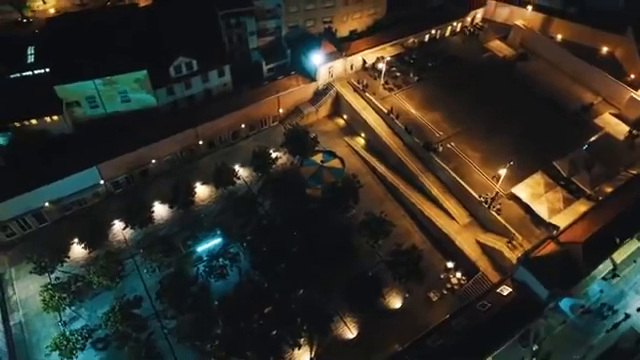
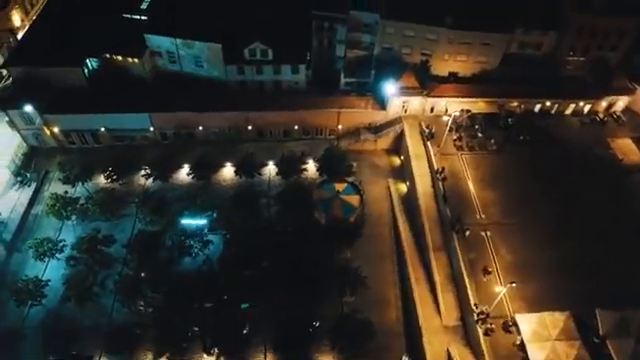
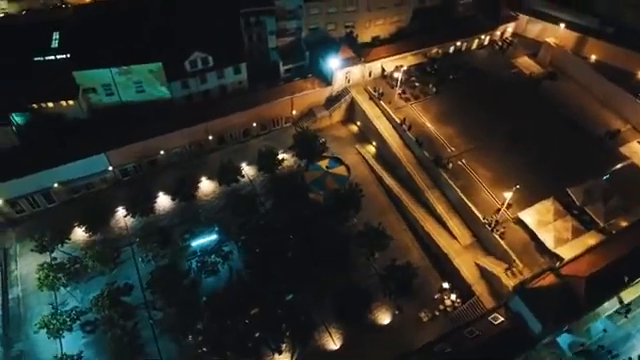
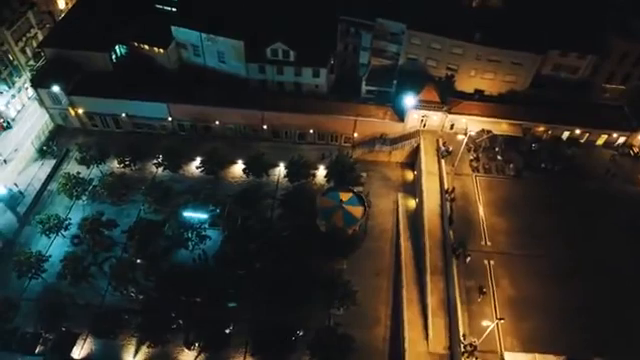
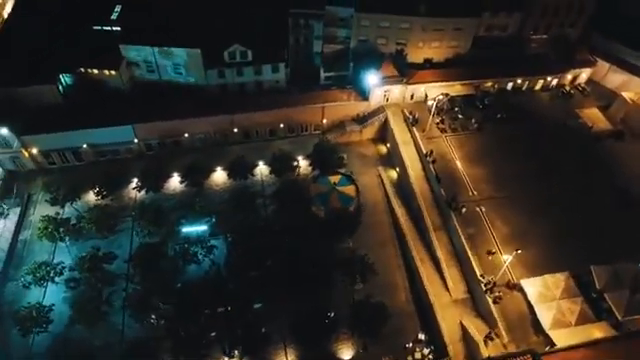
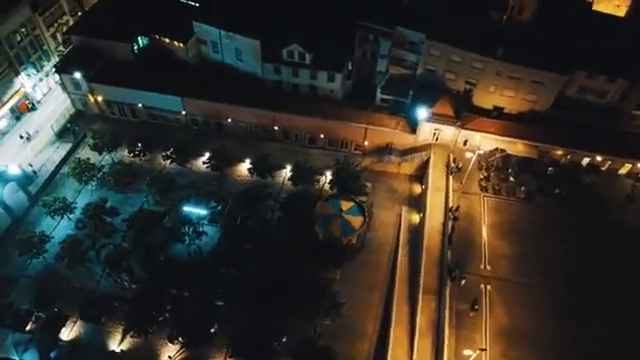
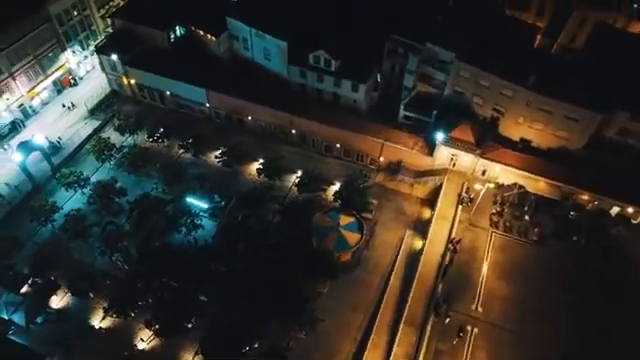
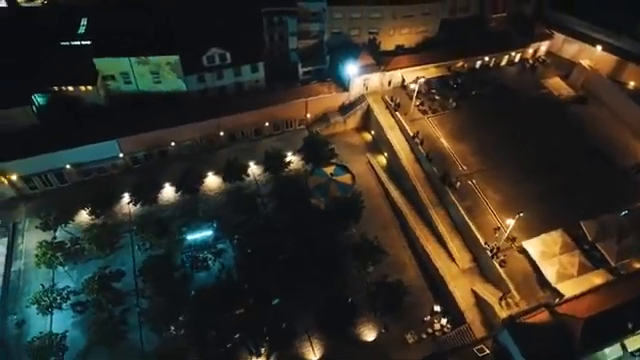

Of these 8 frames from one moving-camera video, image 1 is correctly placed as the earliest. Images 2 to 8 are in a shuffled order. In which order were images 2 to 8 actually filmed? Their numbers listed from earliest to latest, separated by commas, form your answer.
3, 8, 5, 2, 4, 6, 7
